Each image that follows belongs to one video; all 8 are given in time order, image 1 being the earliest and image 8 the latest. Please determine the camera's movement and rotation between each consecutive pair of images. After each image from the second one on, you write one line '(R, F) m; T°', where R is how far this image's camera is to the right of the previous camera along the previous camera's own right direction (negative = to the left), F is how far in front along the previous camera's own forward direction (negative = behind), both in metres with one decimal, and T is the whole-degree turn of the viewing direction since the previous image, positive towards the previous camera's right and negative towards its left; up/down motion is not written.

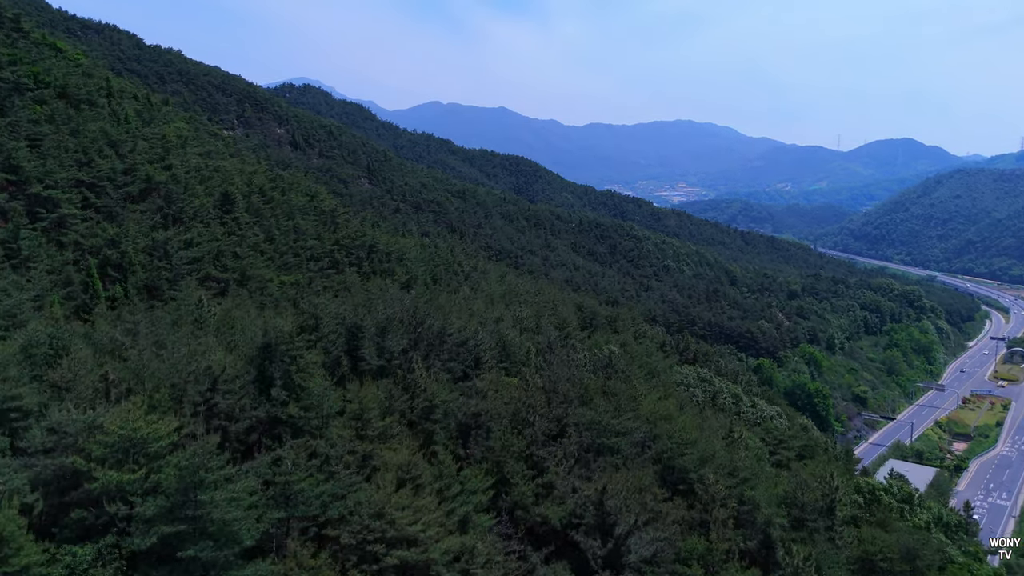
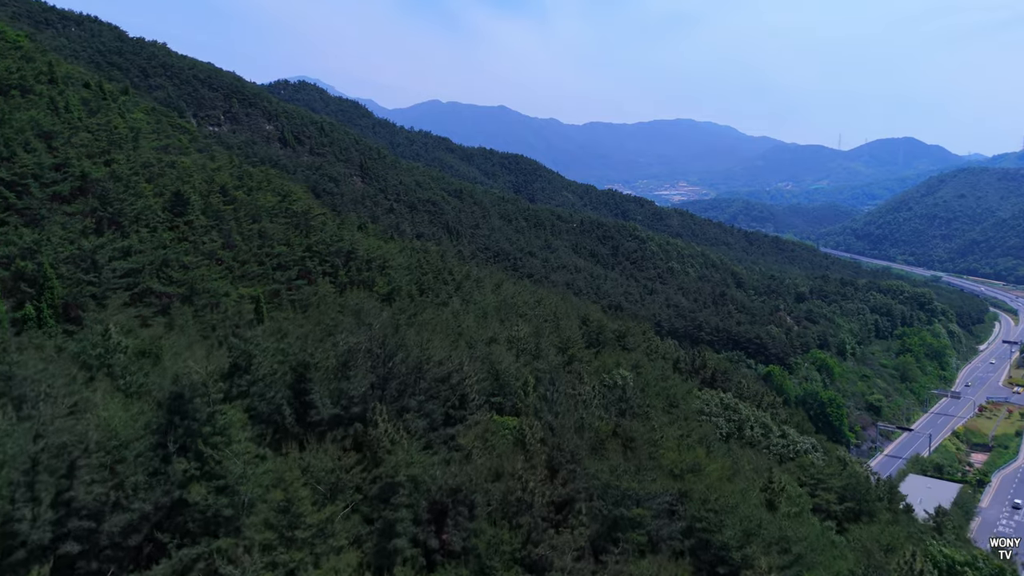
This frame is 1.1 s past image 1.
(+0.1, +2.9) m; 0°
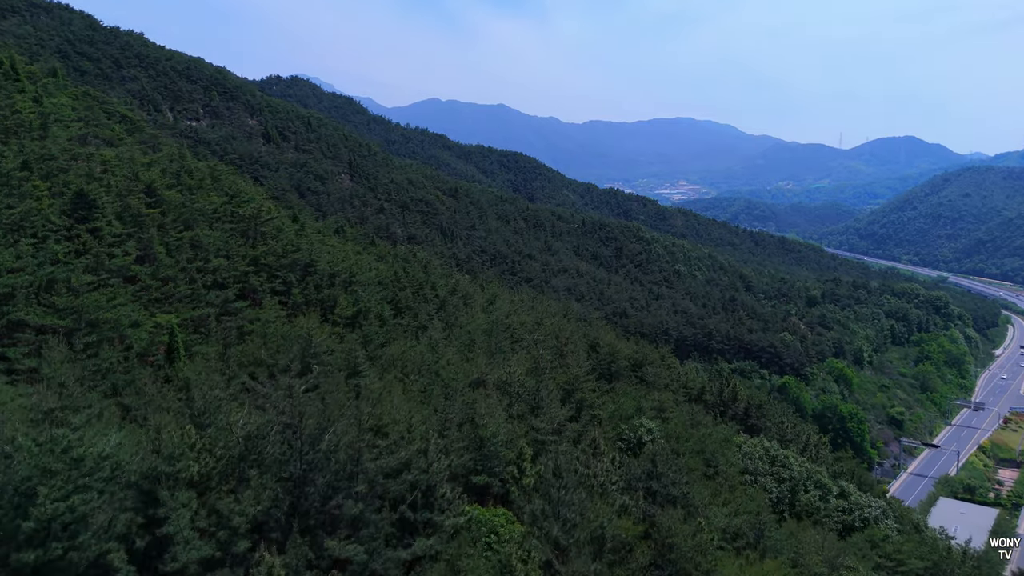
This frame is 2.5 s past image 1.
(+0.1, +4.0) m; 0°
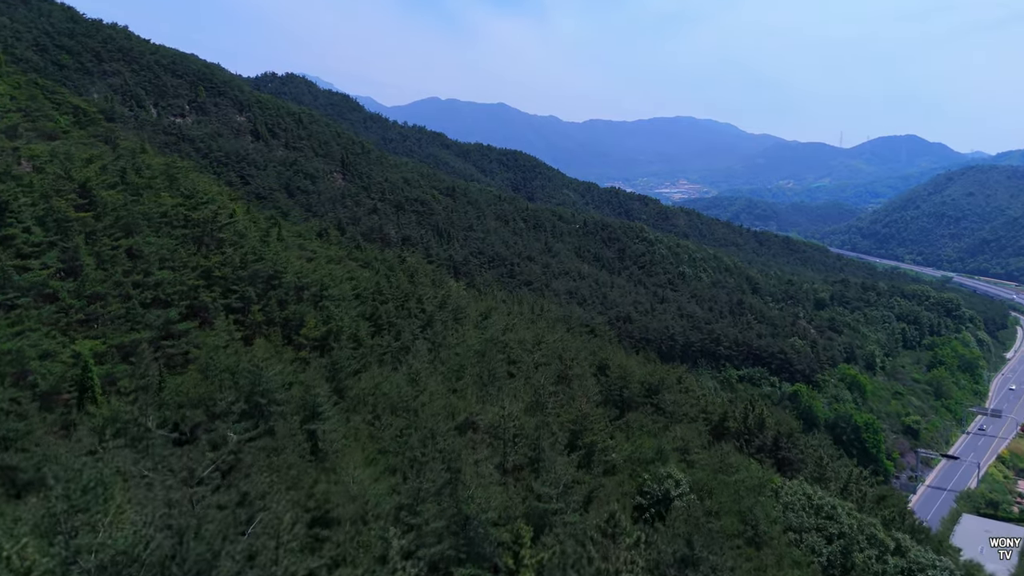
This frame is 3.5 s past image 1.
(+0.1, +2.5) m; 0°
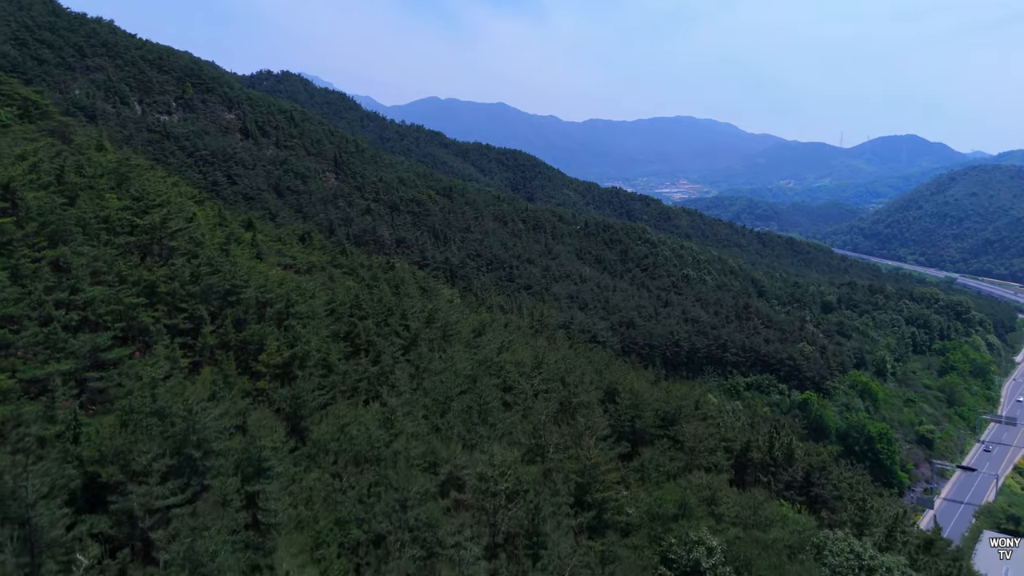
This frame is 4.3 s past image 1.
(+0.1, +2.1) m; 0°
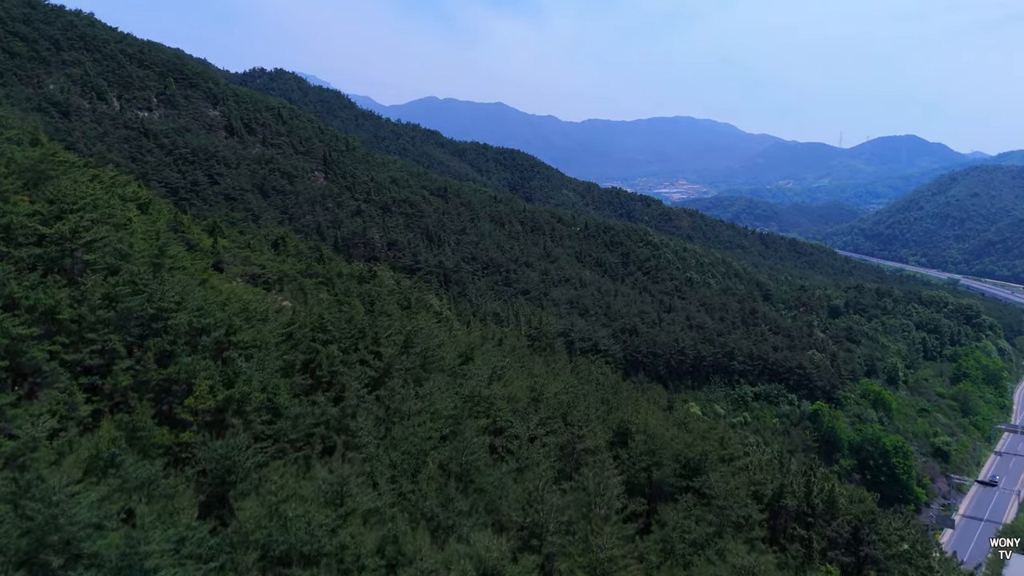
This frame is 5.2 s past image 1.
(+0.1, +2.5) m; 0°
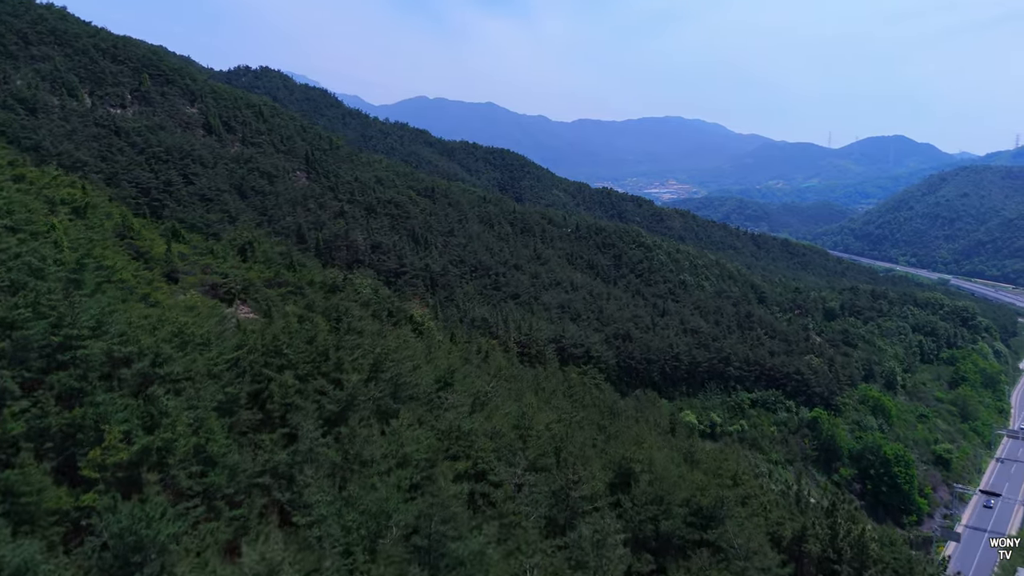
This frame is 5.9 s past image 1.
(+0.1, +1.8) m; +1°
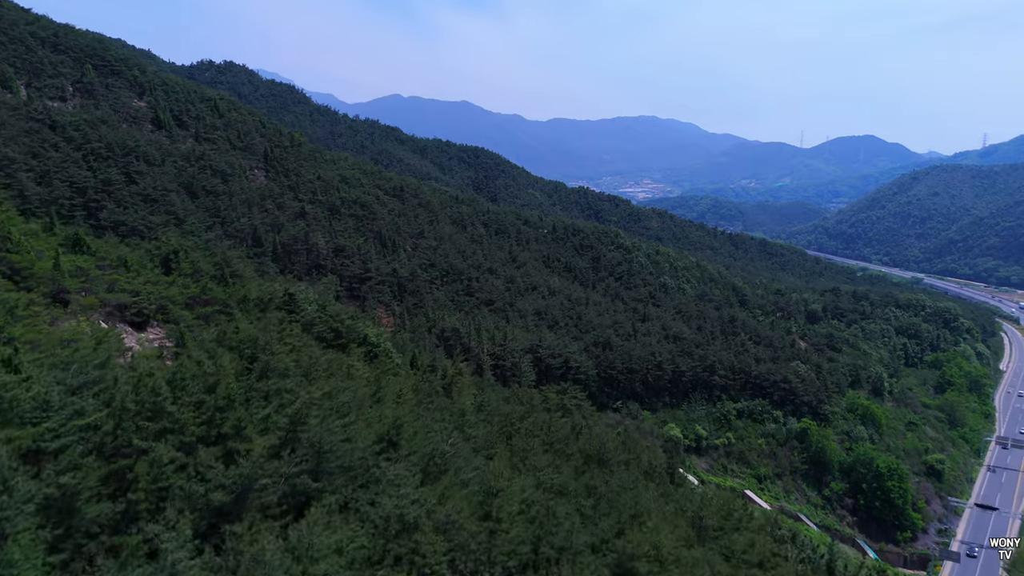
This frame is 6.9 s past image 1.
(+0.2, +3.0) m; +2°
